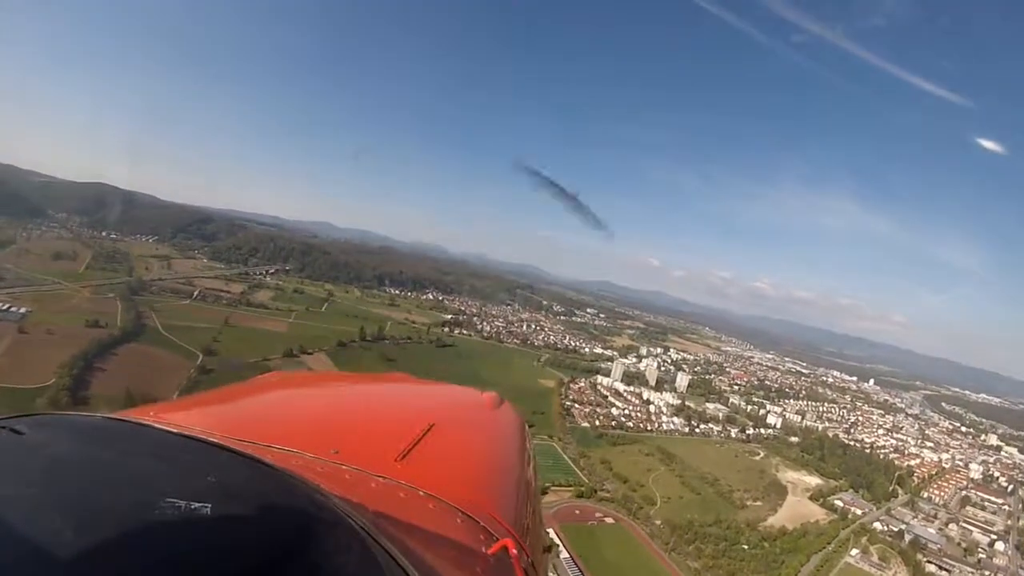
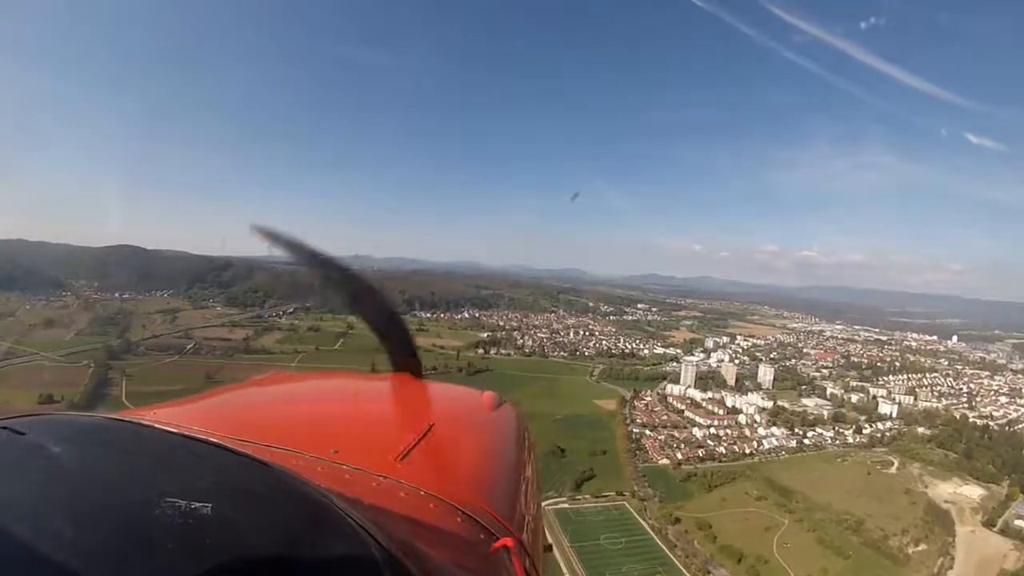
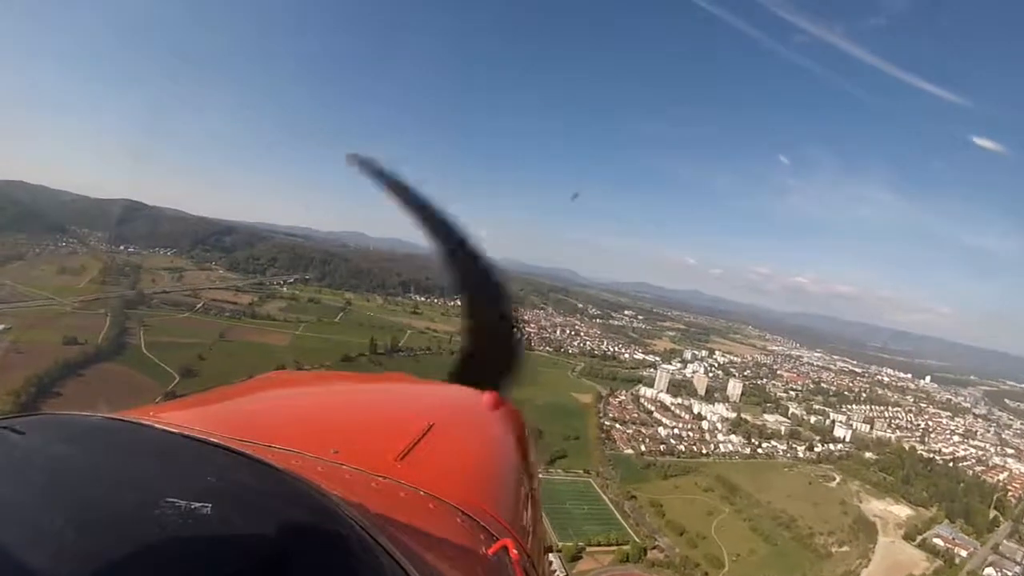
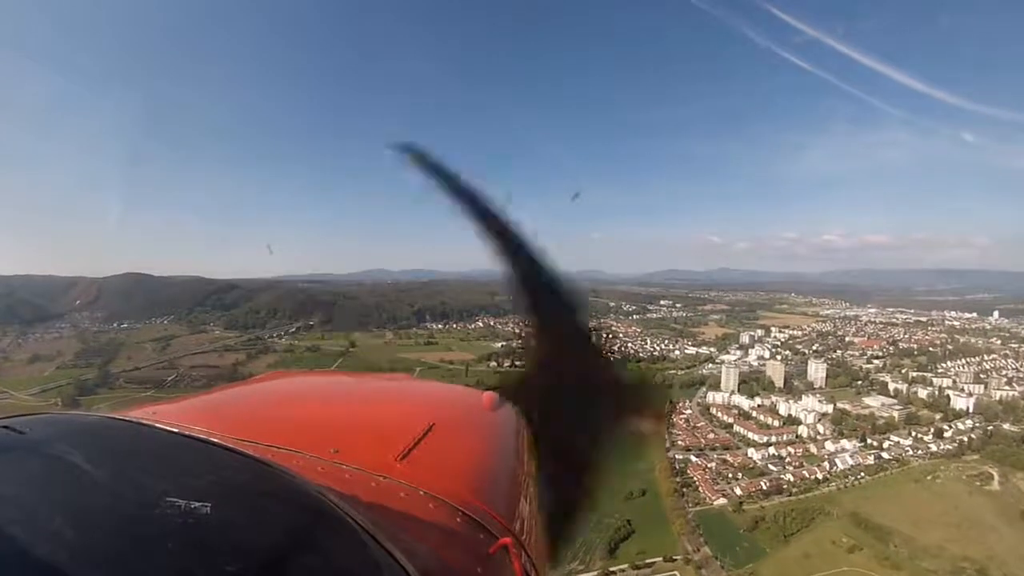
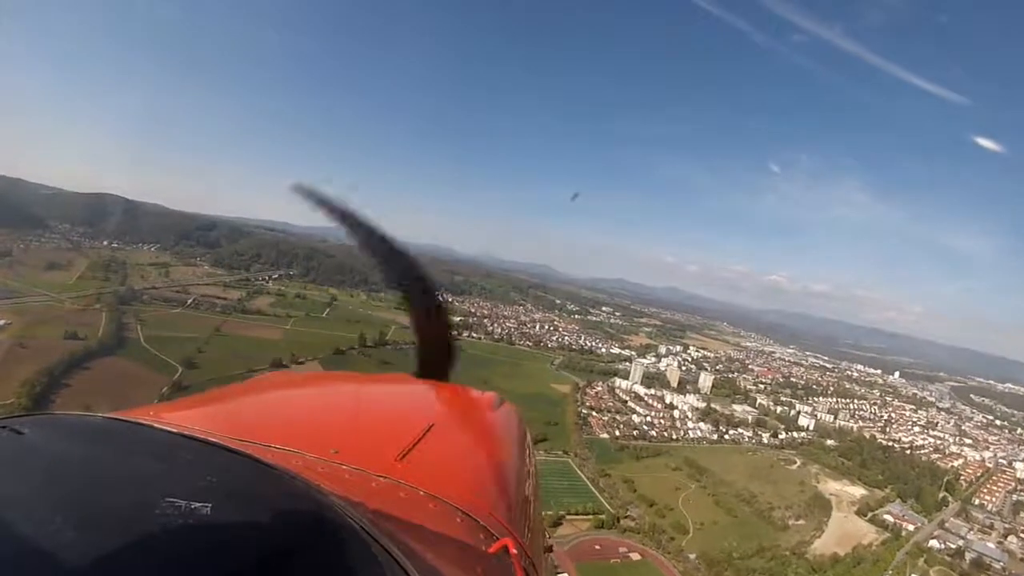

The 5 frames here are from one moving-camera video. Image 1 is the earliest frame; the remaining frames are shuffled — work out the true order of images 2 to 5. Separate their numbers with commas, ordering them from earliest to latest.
5, 3, 2, 4
